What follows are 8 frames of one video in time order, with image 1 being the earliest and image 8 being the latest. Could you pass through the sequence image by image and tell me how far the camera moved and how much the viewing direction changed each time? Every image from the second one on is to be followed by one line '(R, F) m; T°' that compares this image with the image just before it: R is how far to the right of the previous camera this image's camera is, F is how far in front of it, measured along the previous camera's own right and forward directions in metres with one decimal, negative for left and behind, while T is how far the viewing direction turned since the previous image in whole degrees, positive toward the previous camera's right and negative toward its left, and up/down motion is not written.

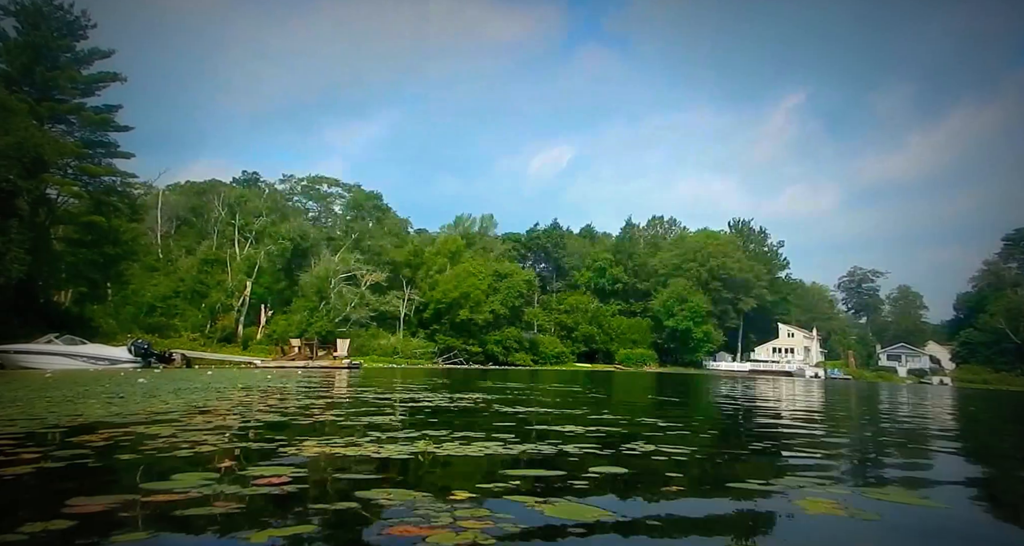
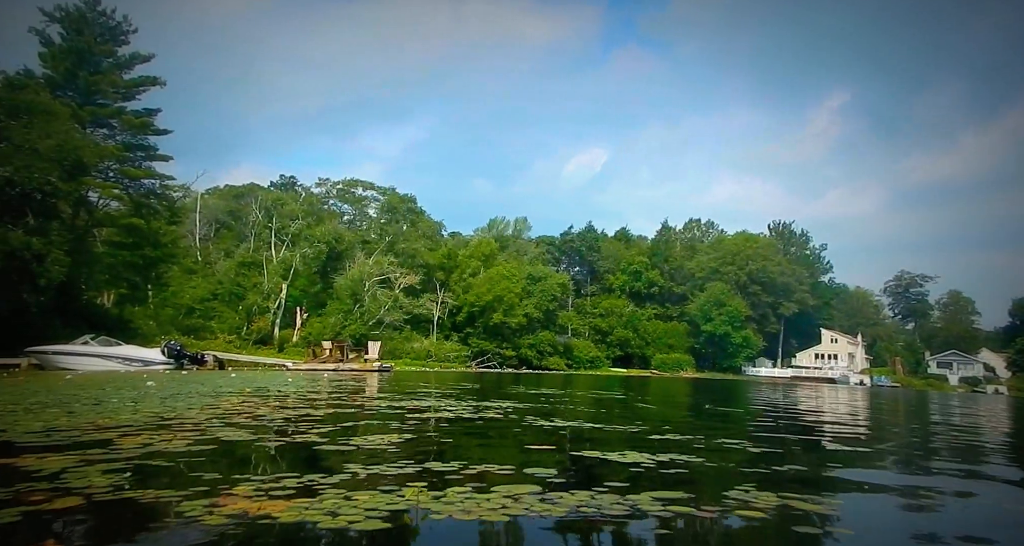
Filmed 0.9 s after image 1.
(0.0, +0.6) m; -3°
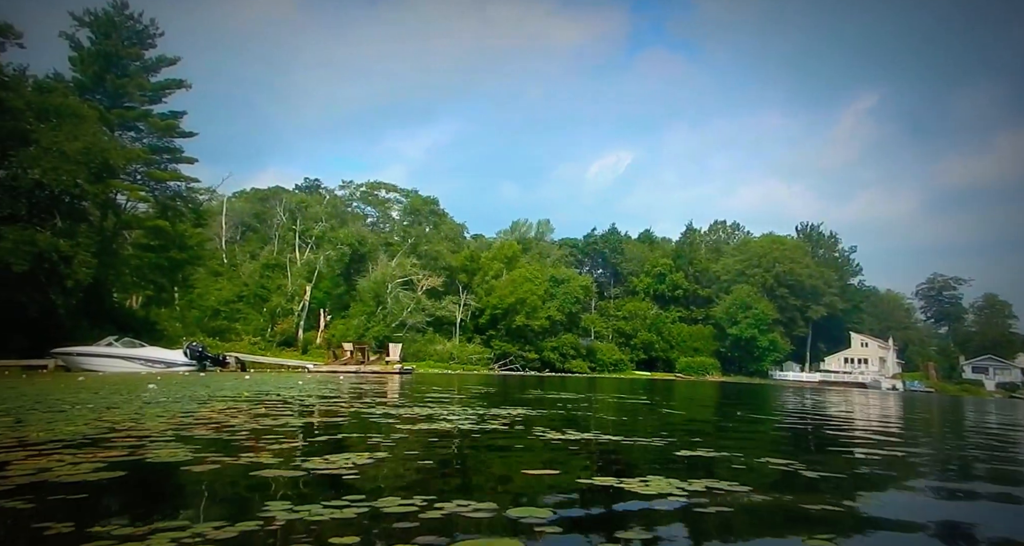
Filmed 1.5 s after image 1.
(+0.1, +0.3) m; -2°
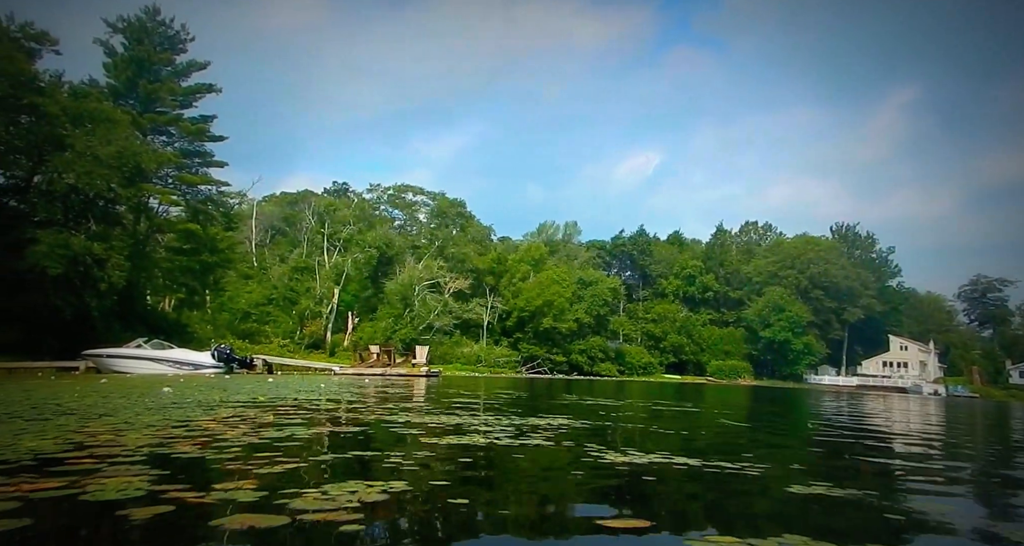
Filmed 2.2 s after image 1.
(0.0, +0.4) m; -2°
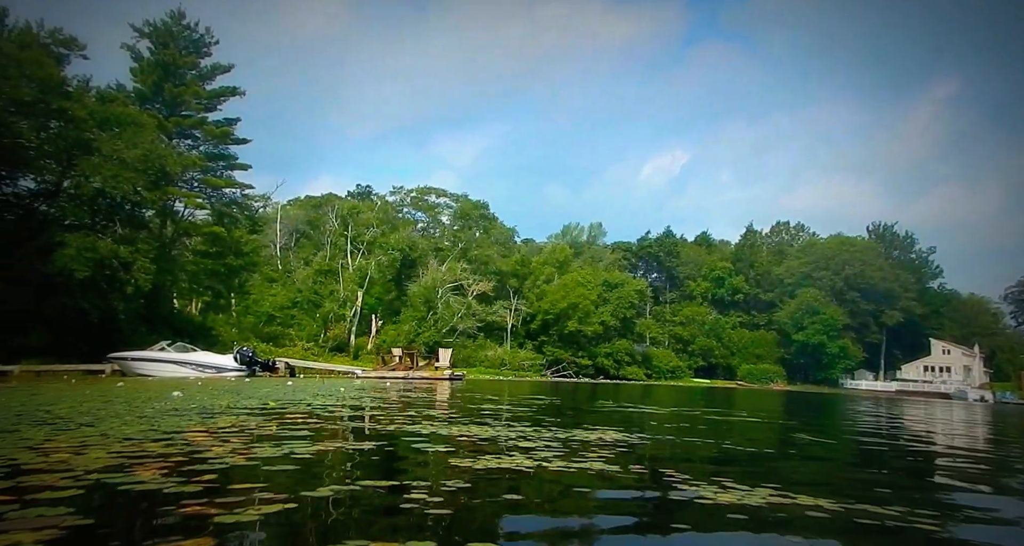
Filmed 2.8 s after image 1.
(-0.1, +0.7) m; -2°
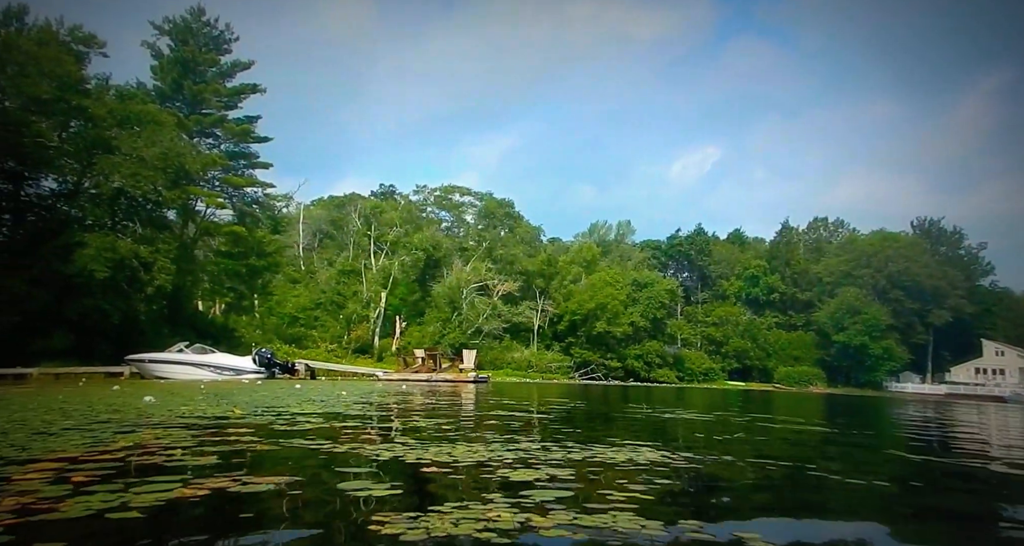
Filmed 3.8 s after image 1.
(-0.1, +1.4) m; -2°
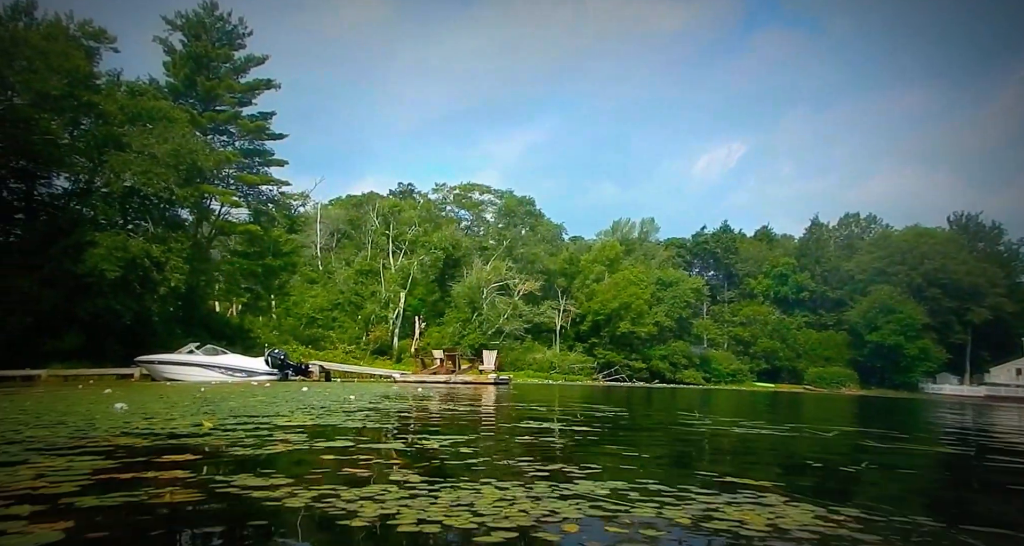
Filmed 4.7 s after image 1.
(-0.1, +1.2) m; -2°
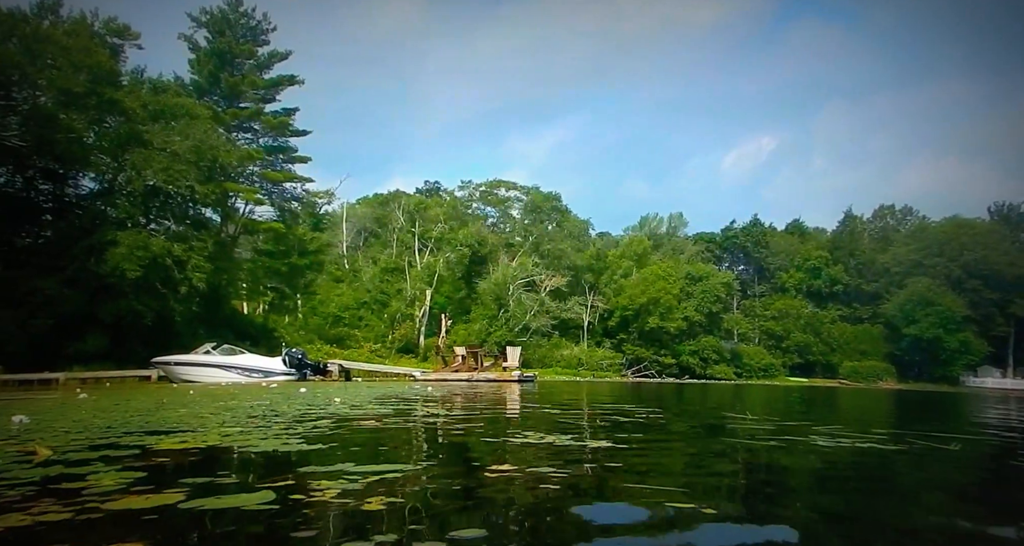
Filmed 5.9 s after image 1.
(+0.2, +0.5) m; -2°
